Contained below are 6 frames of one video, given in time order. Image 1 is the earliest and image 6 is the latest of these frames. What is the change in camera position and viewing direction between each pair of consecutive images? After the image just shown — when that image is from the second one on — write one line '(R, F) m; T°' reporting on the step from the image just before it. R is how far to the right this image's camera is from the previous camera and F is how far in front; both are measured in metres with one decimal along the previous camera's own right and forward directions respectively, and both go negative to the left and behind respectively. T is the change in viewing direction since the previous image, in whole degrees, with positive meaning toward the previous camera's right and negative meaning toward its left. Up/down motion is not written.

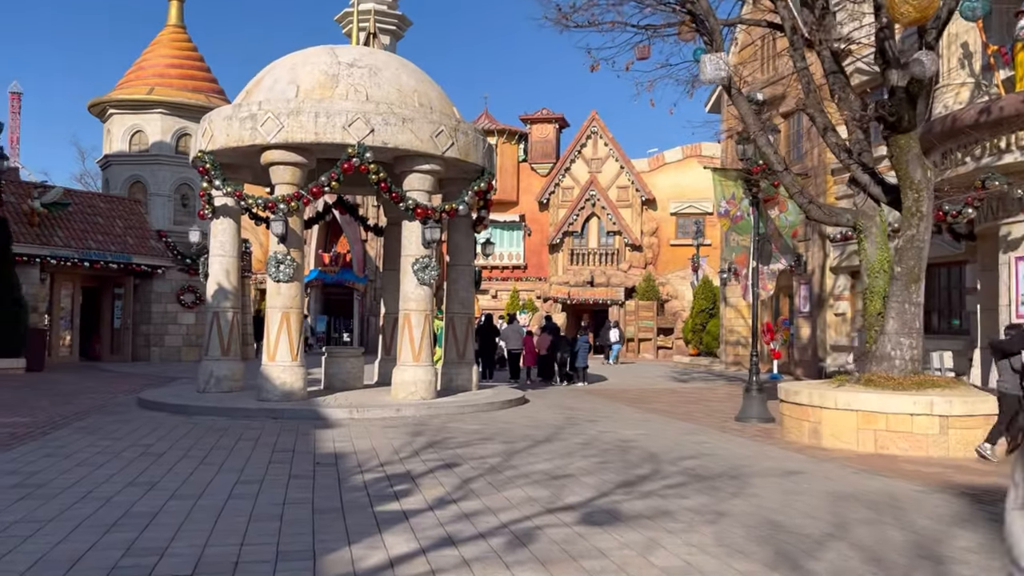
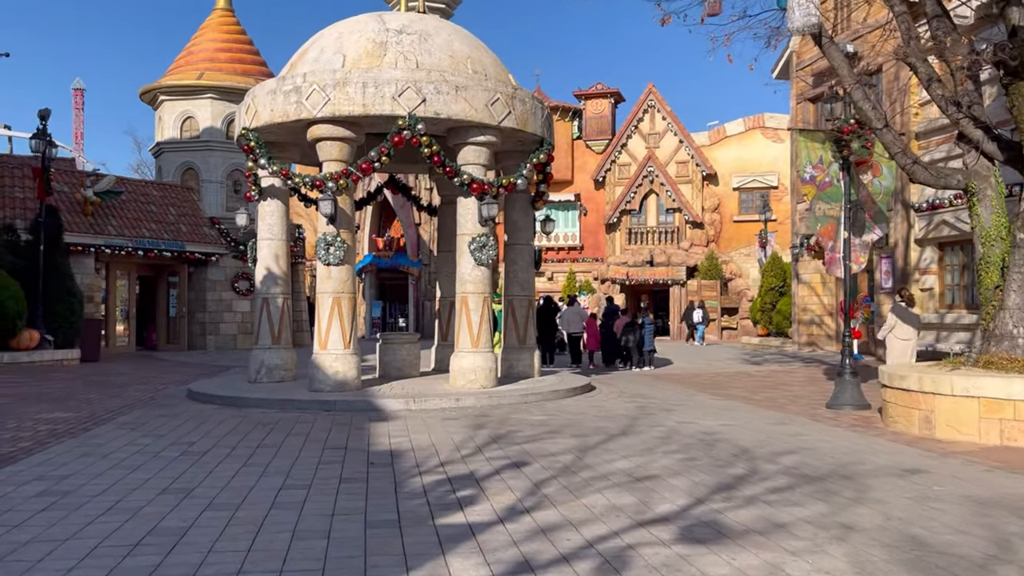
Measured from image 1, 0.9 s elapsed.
(-0.2, +1.1) m; -4°
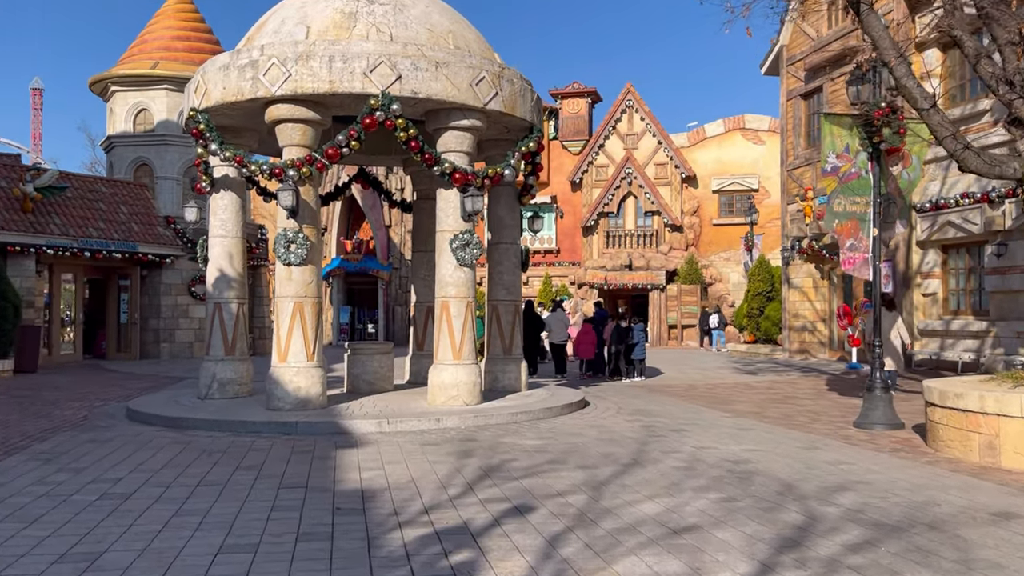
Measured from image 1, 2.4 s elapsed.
(-0.3, +1.7) m; +2°
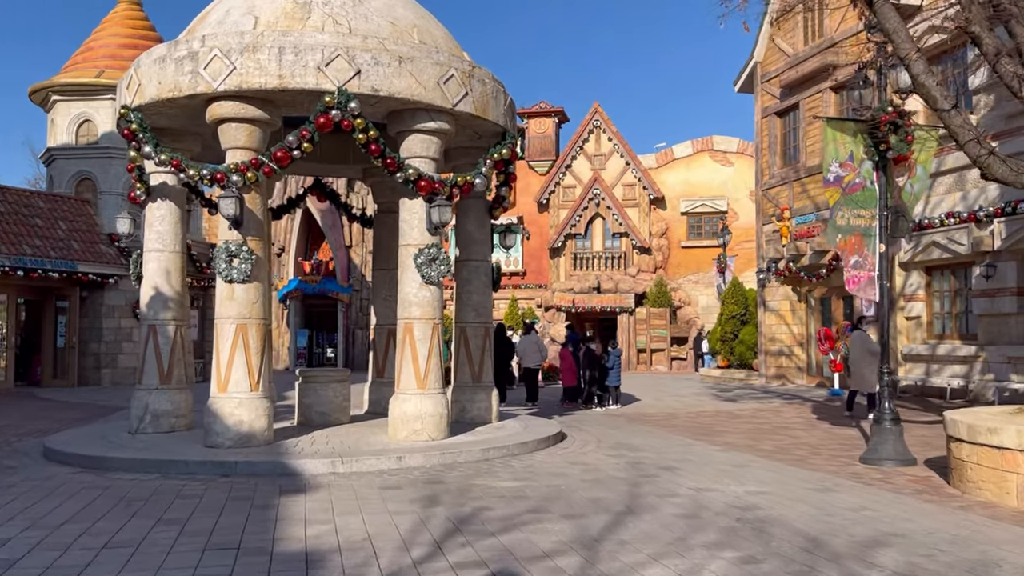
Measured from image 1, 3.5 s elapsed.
(-0.1, +1.3) m; +3°
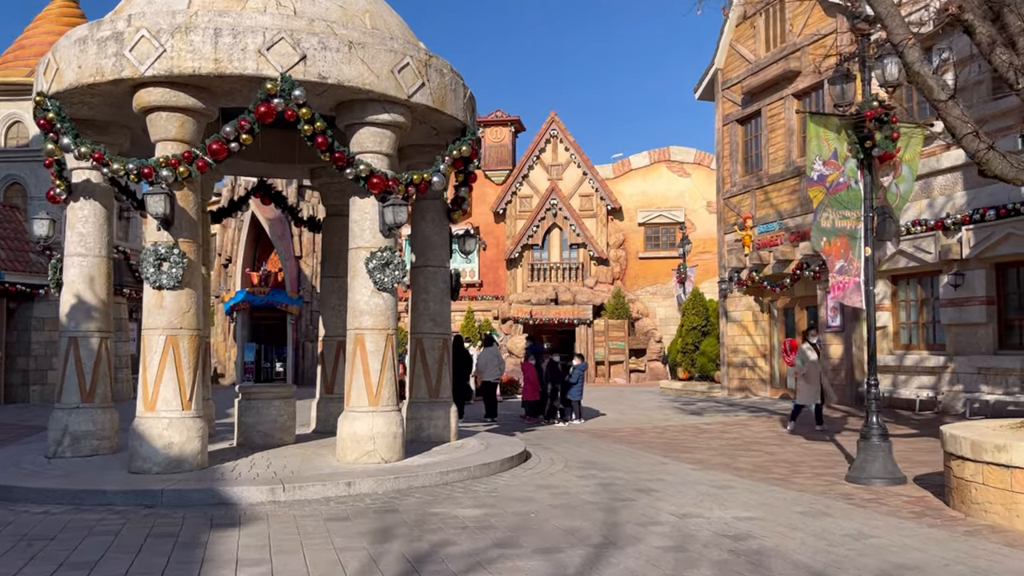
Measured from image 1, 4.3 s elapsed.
(-0.1, +0.9) m; +3°
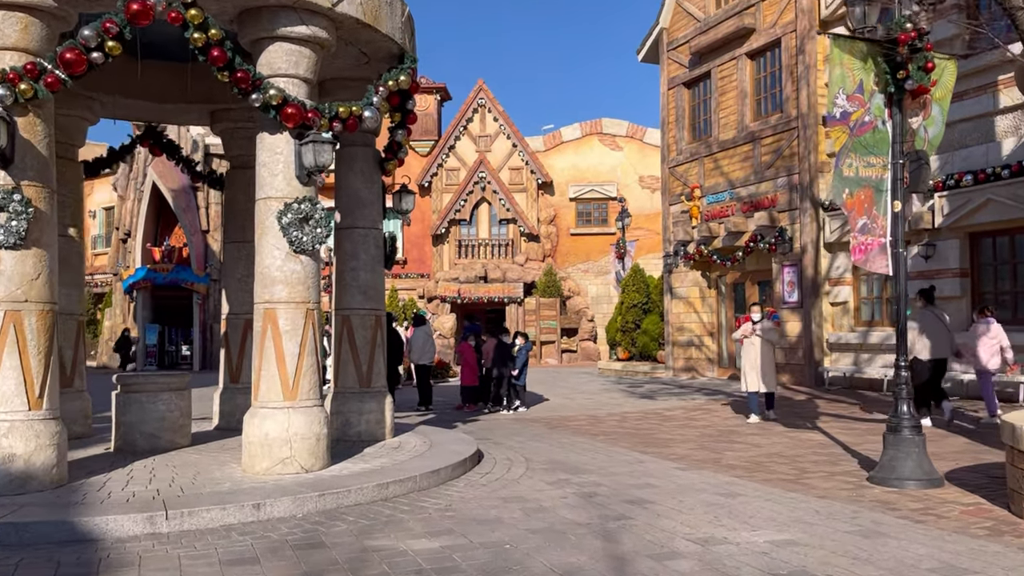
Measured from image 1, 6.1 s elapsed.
(-0.3, +2.1) m; +6°
